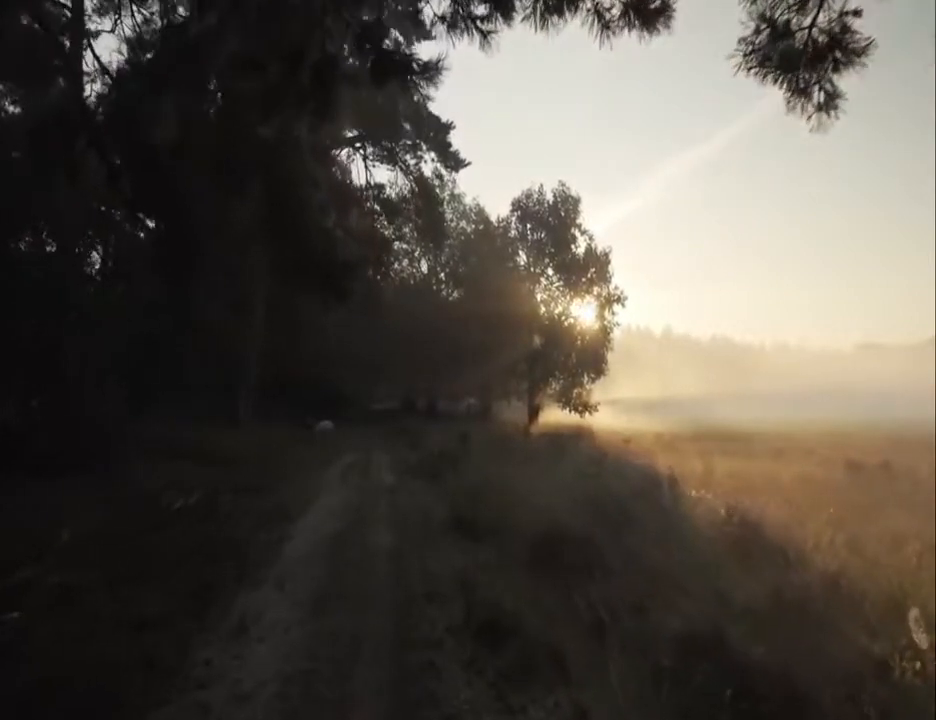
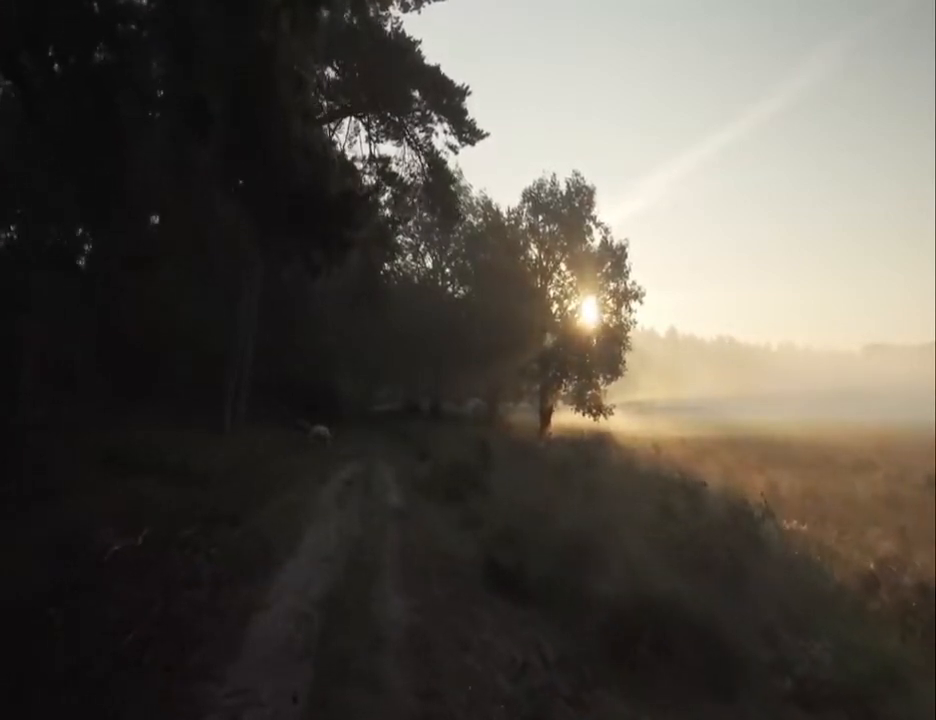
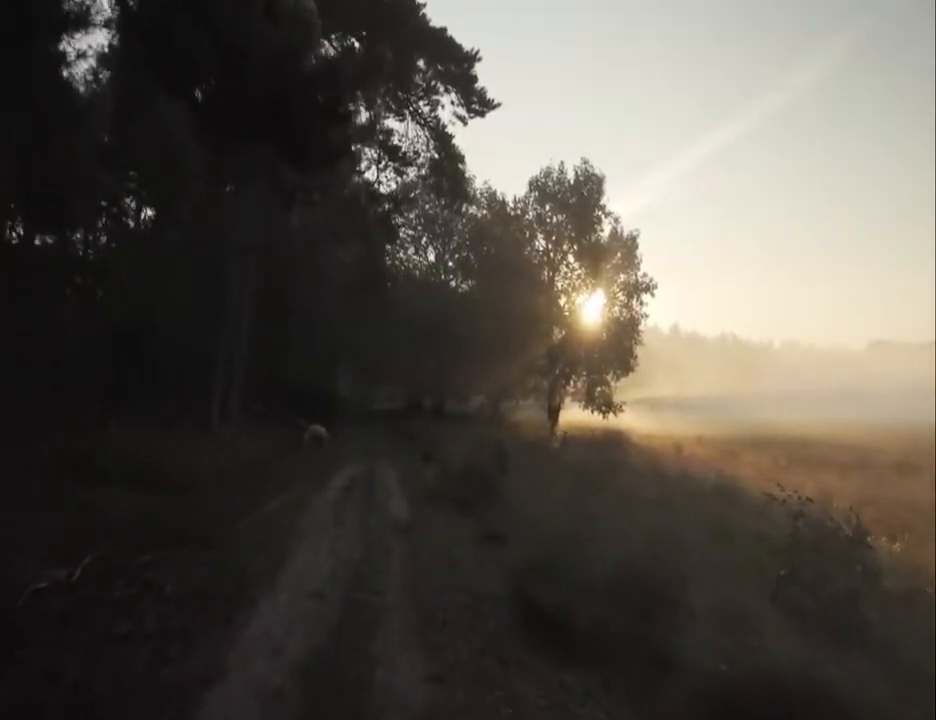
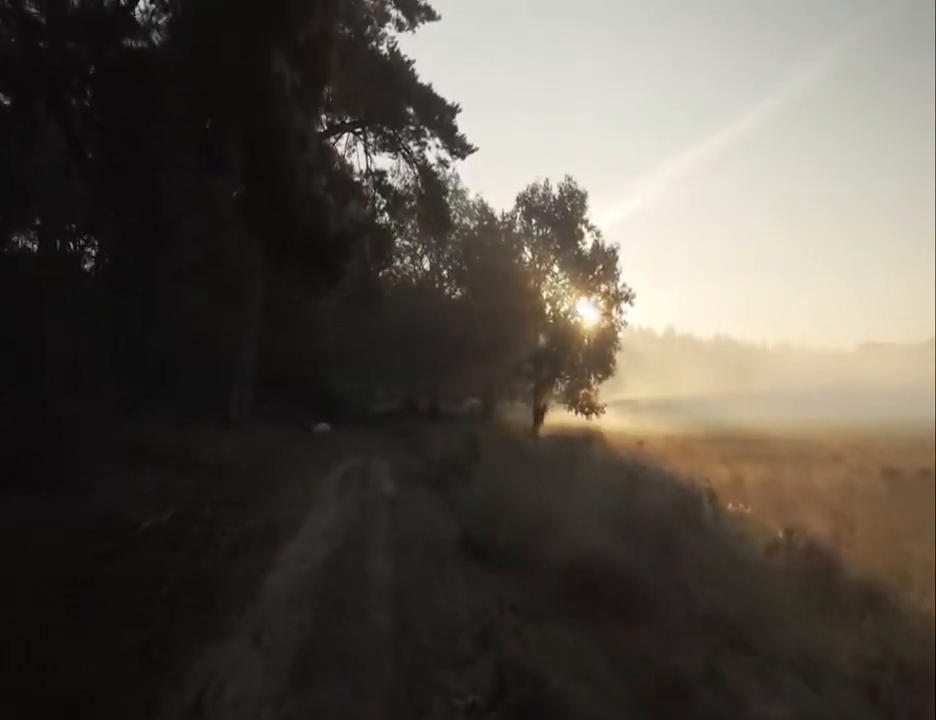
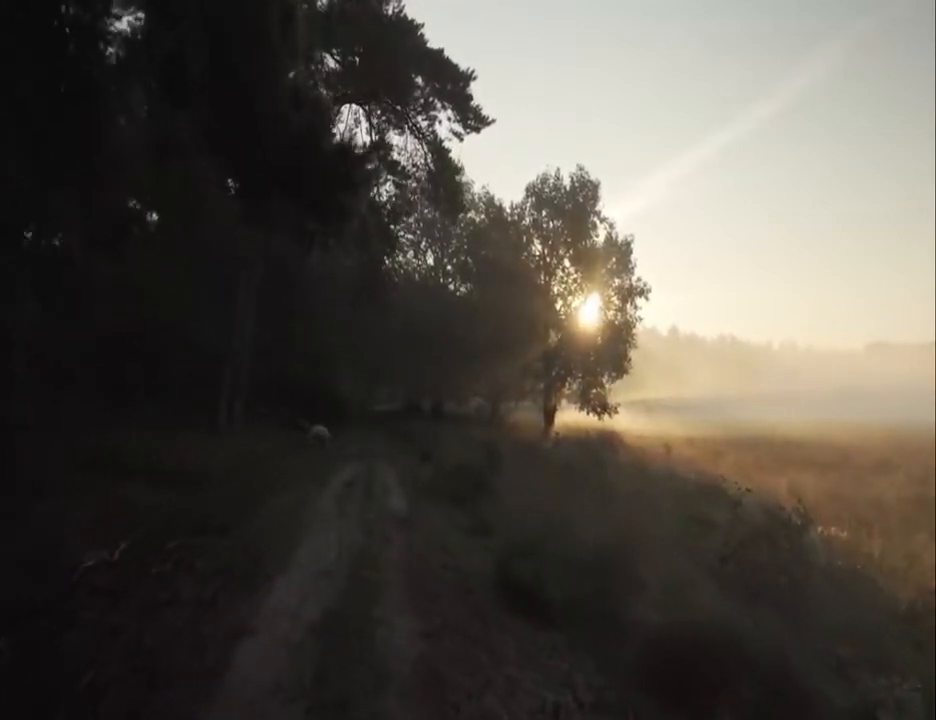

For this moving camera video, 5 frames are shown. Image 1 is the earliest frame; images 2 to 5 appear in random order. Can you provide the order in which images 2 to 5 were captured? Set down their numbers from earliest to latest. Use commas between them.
4, 2, 5, 3
